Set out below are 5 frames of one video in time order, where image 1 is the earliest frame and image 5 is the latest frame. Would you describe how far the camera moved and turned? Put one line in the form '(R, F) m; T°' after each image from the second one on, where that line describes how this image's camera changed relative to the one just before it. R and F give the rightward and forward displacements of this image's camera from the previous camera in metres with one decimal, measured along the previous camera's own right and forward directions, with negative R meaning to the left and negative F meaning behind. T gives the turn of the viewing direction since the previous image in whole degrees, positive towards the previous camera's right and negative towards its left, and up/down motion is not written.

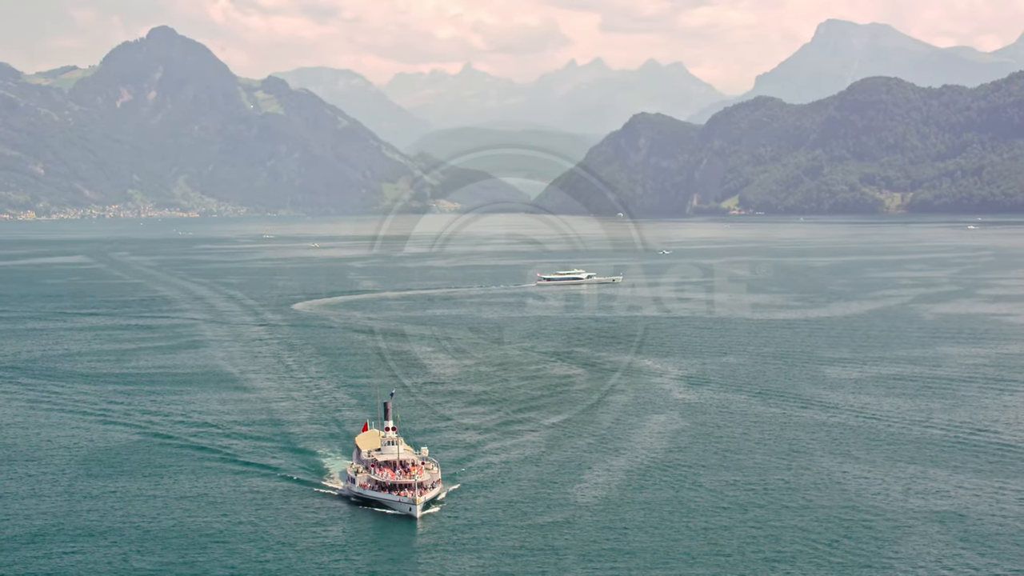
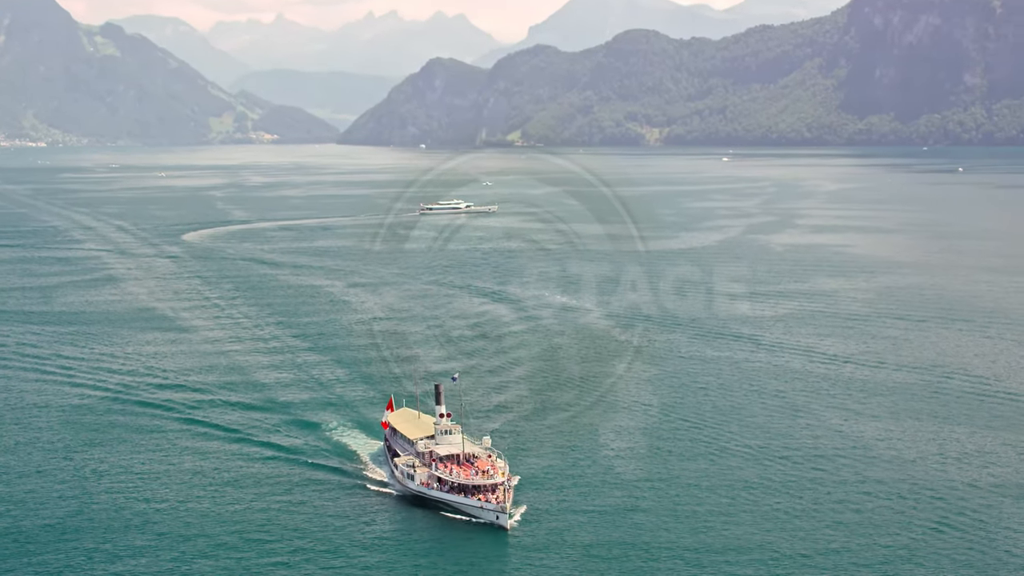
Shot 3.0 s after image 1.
(+0.7, -0.9) m; +2°
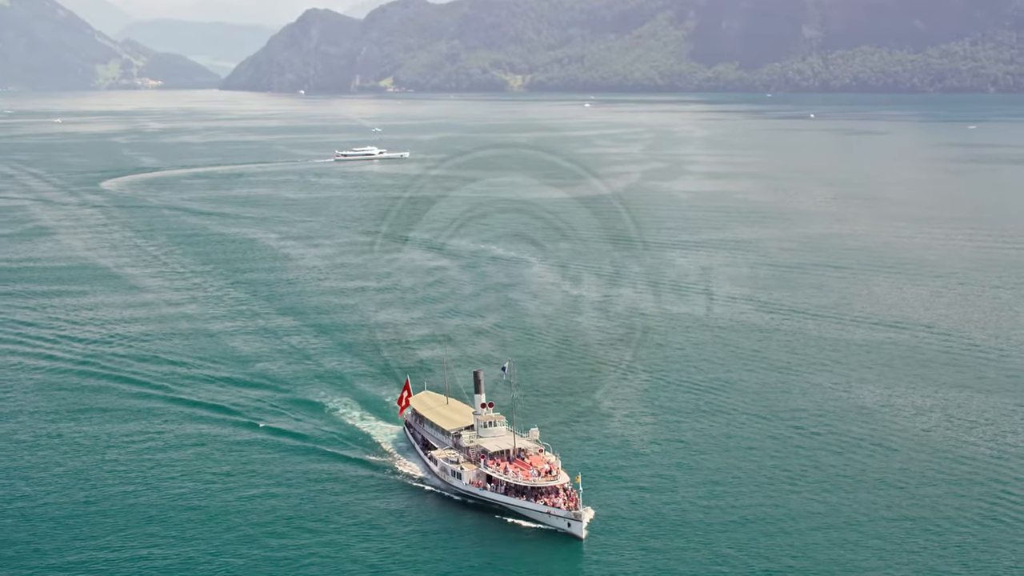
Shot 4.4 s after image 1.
(+0.4, -0.4) m; +2°
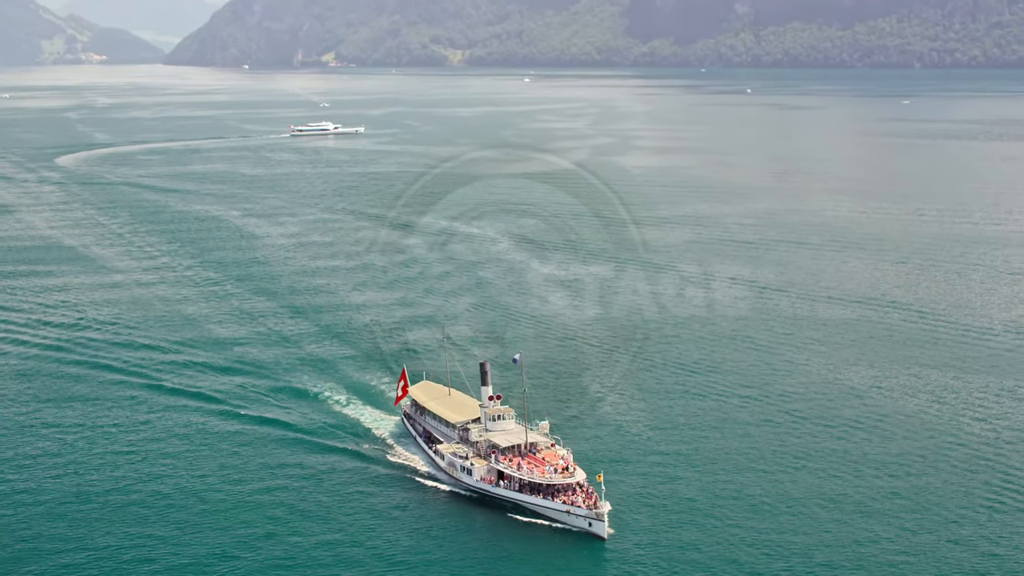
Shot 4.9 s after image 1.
(-1.1, +2.9) m; +1°
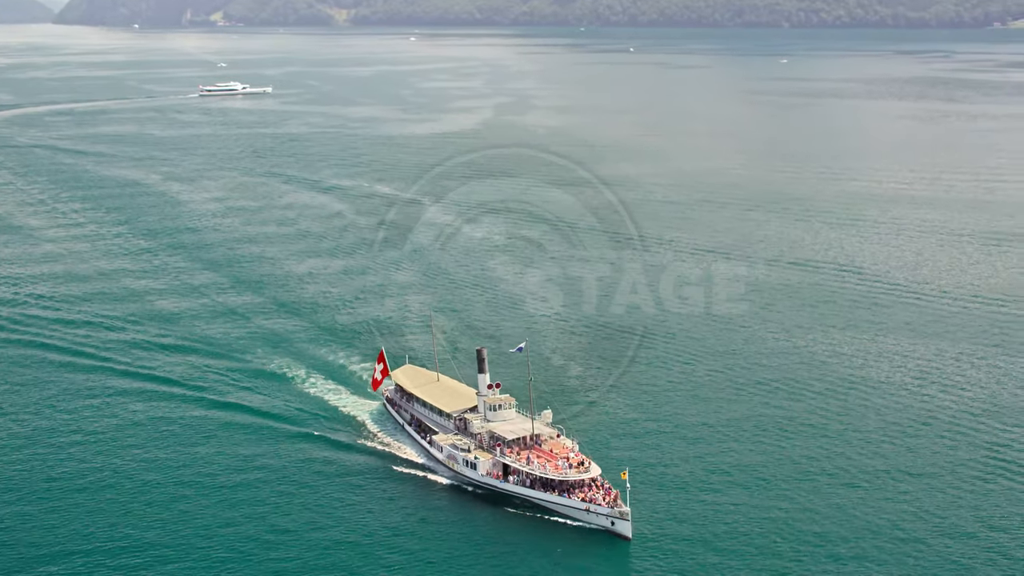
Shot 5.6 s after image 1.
(-3.8, +2.4) m; +2°
